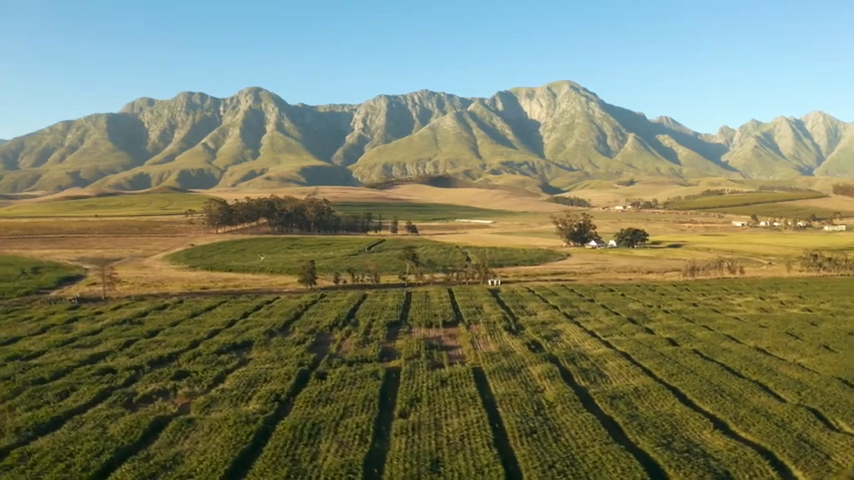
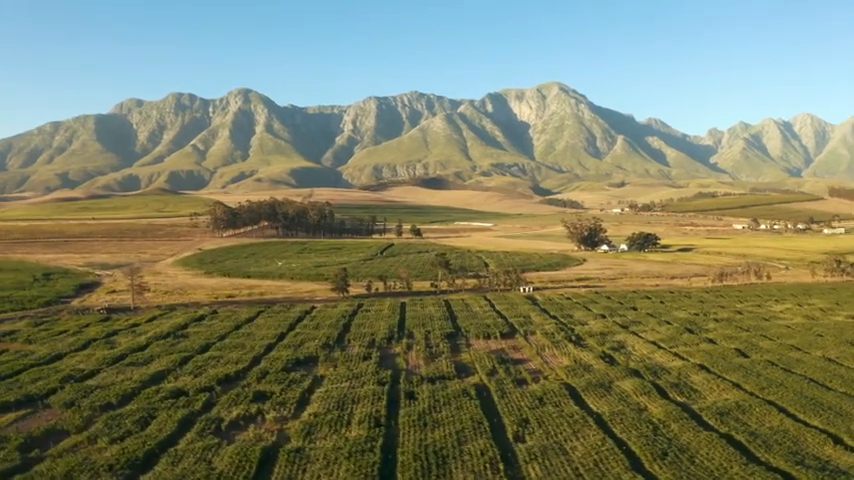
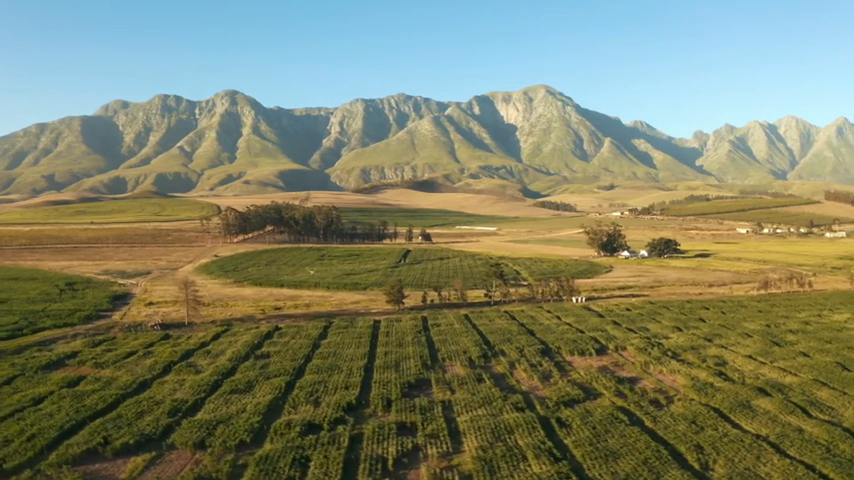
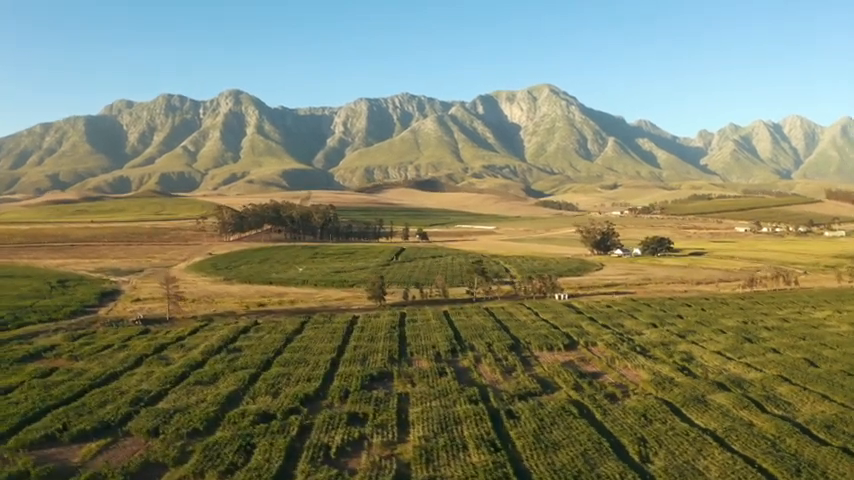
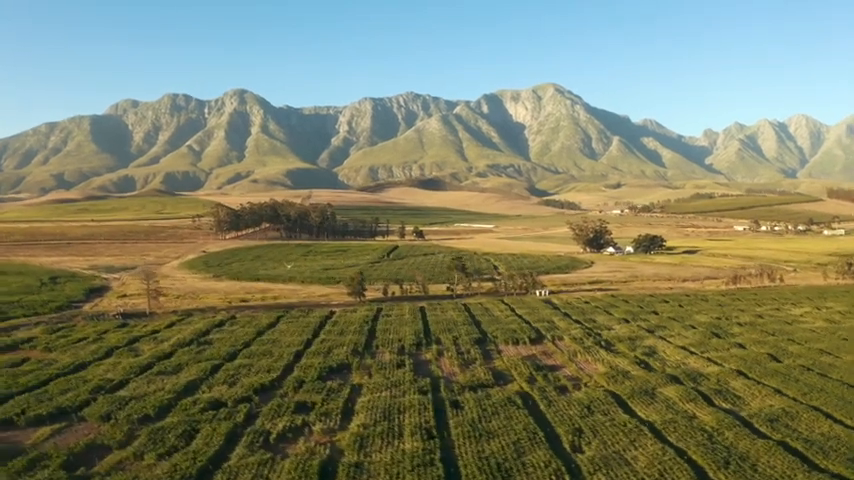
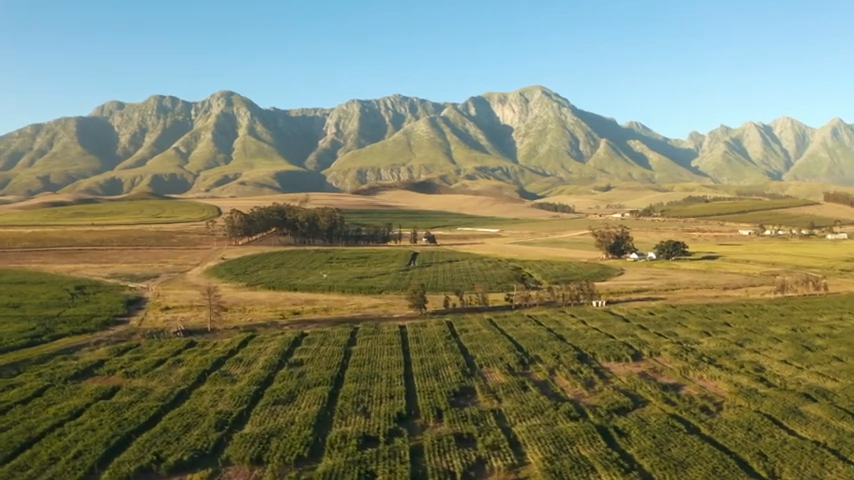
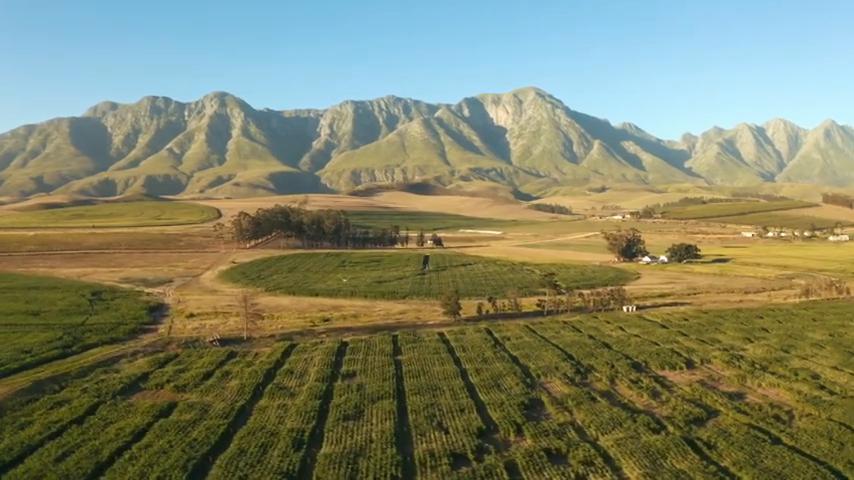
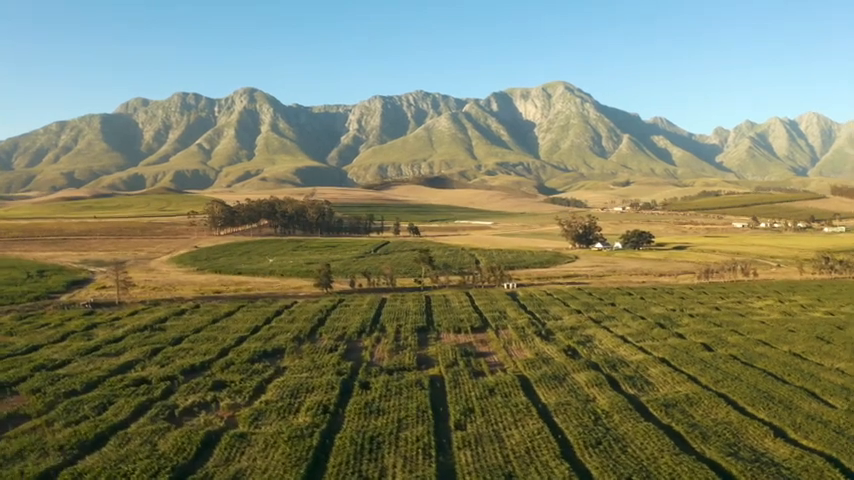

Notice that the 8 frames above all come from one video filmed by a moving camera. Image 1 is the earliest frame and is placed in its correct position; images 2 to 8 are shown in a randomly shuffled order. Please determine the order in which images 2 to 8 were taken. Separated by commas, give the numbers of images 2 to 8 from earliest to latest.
8, 2, 5, 4, 3, 6, 7
